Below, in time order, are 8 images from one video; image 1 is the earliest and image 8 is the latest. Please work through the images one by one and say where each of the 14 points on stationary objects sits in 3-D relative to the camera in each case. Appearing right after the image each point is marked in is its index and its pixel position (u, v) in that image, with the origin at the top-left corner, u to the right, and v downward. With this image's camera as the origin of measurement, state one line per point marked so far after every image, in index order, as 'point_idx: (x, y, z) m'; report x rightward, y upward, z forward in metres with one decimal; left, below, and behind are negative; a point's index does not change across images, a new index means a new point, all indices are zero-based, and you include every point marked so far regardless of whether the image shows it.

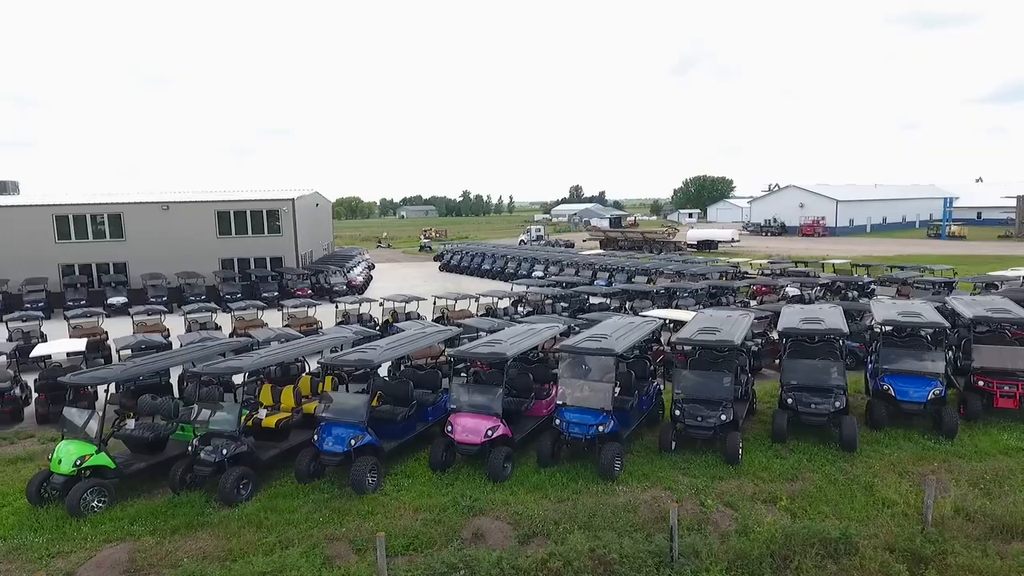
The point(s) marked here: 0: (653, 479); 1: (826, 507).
0: (+2.0, -2.8, +9.2) m
1: (+4.3, -3.0, +8.5) m
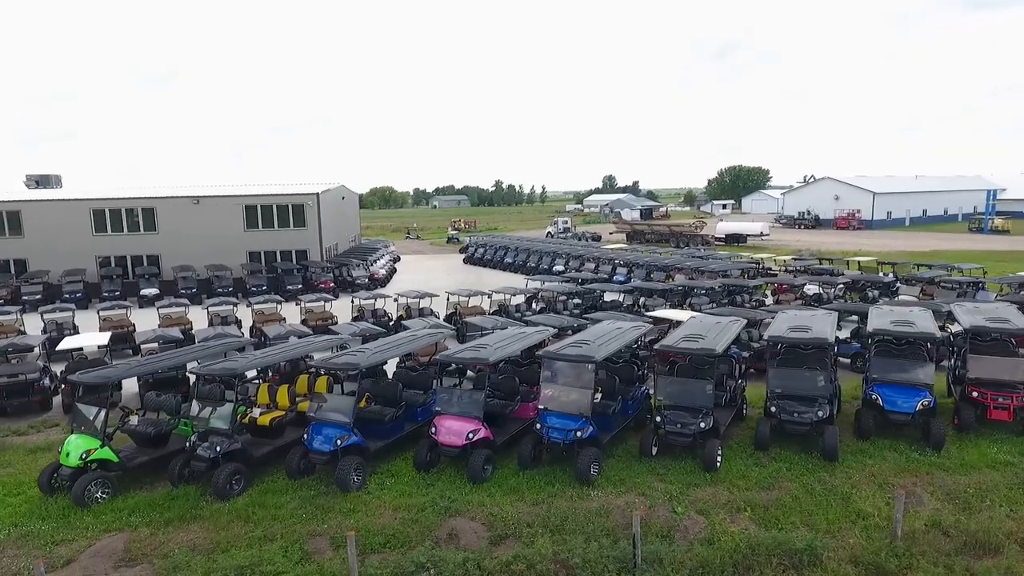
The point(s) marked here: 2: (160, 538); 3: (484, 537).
0: (+1.7, -2.9, +9.4) m
1: (+4.0, -3.1, +8.6) m
2: (-4.7, -3.3, +8.3) m
3: (-0.3, -3.3, +8.3) m
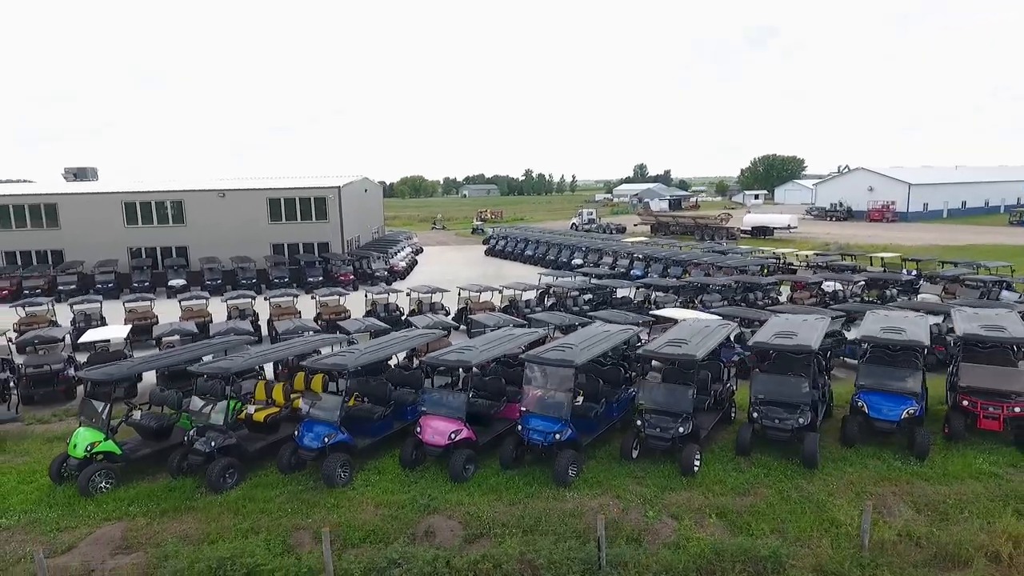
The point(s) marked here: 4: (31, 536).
0: (+1.4, -3.0, +9.6) m
1: (+3.6, -3.3, +8.7) m
2: (-5.0, -3.4, +8.8) m
3: (-0.7, -3.4, +8.6) m
4: (-6.6, -3.4, +8.6) m
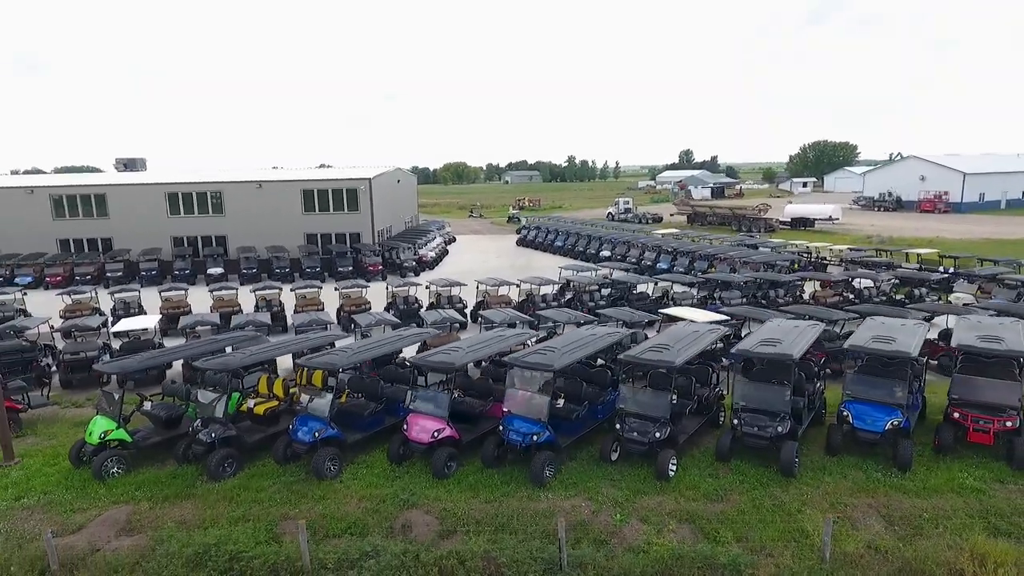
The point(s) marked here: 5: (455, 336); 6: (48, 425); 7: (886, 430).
0: (+1.1, -3.1, +9.9) m
1: (+3.2, -3.4, +8.8) m
2: (-5.4, -3.4, +9.5) m
3: (-1.1, -3.5, +9.1) m
4: (-7.0, -3.4, +9.5) m
5: (-1.6, -1.4, +17.9) m
6: (-9.7, -2.8, +13.0) m
7: (+6.1, -2.3, +10.2) m
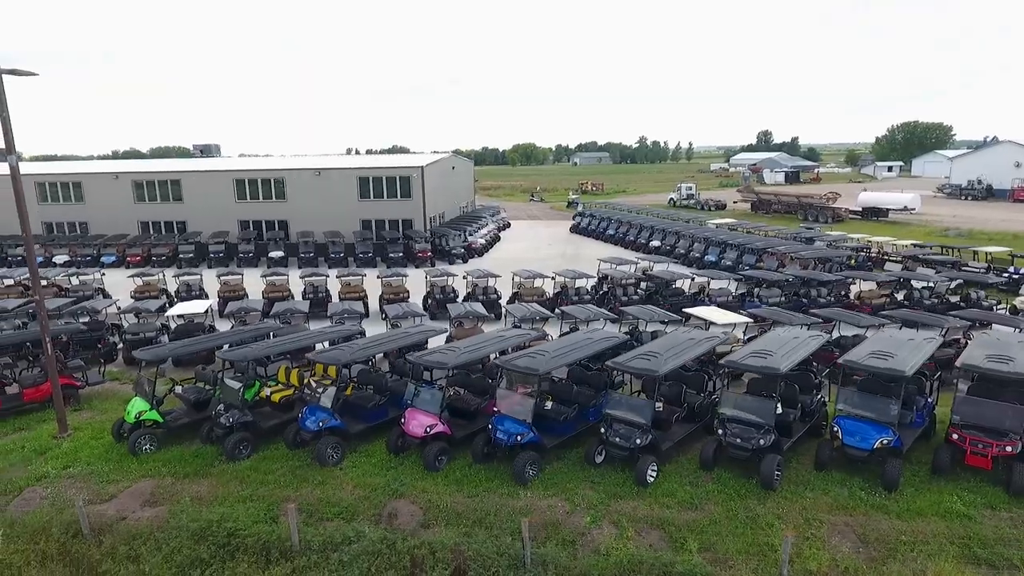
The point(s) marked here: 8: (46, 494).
0: (+0.8, -3.3, +10.3) m
1: (+2.8, -3.7, +9.0) m
2: (-5.7, -3.4, +10.6) m
3: (-1.5, -3.6, +9.7) m
4: (-7.3, -3.4, +10.7) m
5: (-1.0, -1.2, +18.5) m
6: (-9.5, -2.6, +14.6) m
7: (+5.8, -2.6, +10.0) m
8: (-7.9, -3.5, +10.6) m
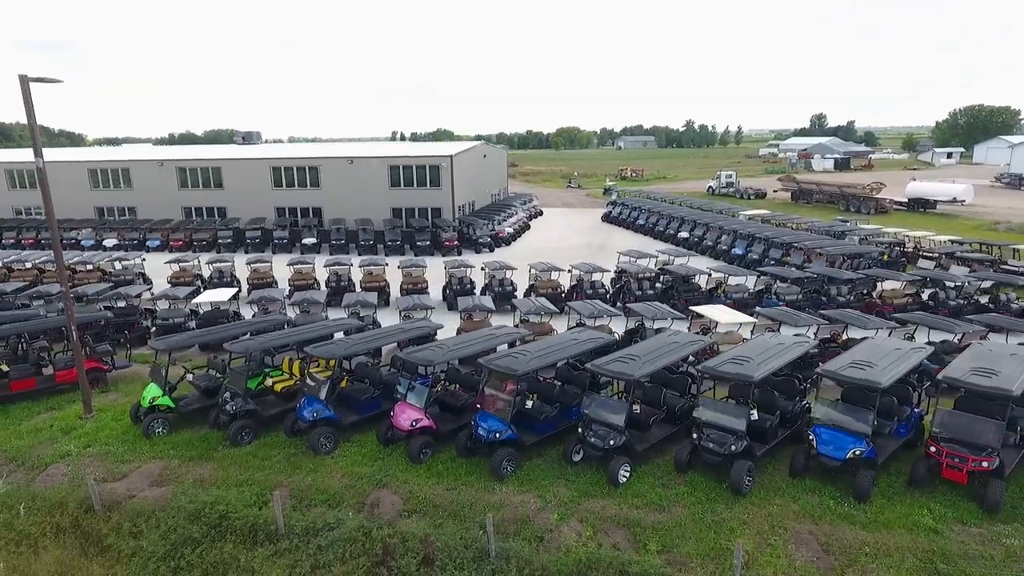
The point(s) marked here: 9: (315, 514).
0: (+0.4, -3.3, +10.7) m
1: (+2.3, -3.8, +9.3) m
2: (-6.0, -3.3, +11.5) m
3: (-1.9, -3.6, +10.3) m
4: (-7.6, -3.3, +11.7) m
5: (-0.8, -1.0, +19.0) m
6: (-9.6, -2.4, +15.6) m
7: (+5.4, -2.7, +10.1) m
8: (-8.2, -3.4, +11.6) m
9: (-3.2, -3.7, +10.1) m
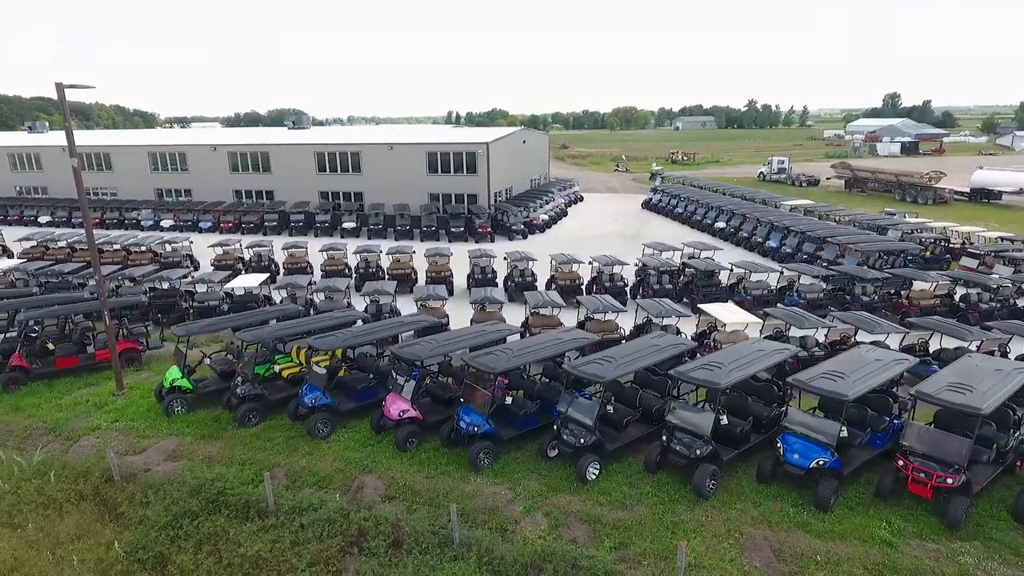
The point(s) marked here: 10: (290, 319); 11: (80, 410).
0: (-0.1, -3.4, +11.2) m
1: (+1.7, -3.9, +9.7) m
2: (-6.4, -3.2, +12.6) m
3: (-2.4, -3.6, +11.1) m
4: (-7.9, -3.1, +12.9) m
5: (-0.4, -0.8, +19.5) m
6: (-9.5, -2.0, +17.0) m
7: (+4.9, -2.9, +10.2) m
8: (-8.5, -3.2, +12.8) m
9: (-3.7, -3.6, +11.0) m
10: (-6.4, -0.9, +17.6) m
11: (-9.8, -2.8, +14.2) m
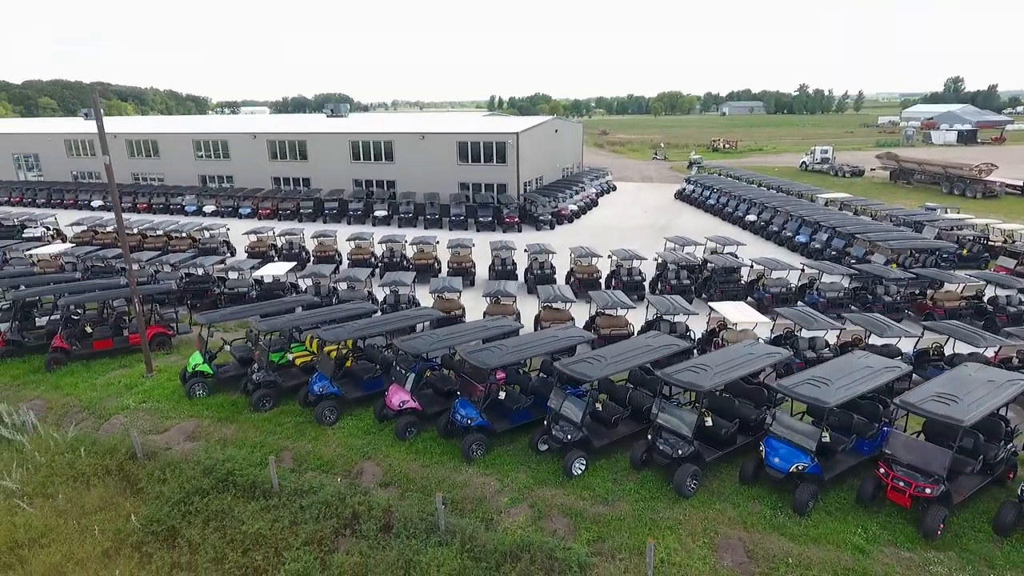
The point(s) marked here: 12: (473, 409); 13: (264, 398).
0: (-0.2, -3.4, +11.7) m
1: (+1.4, -4.0, +10.1) m
2: (-6.5, -3.0, +13.5) m
3: (-2.6, -3.6, +11.7) m
4: (-8.0, -2.9, +13.9) m
5: (0.0, -0.6, +20.0) m
6: (-9.3, -1.7, +18.0) m
7: (+4.7, -3.0, +10.4) m
8: (-8.6, -3.0, +13.9) m
9: (-3.9, -3.6, +11.7) m
10: (-6.1, -0.6, +18.4) m
11: (-9.7, -2.5, +15.2) m
12: (-0.7, -2.4, +12.2) m
13: (-5.5, -2.5, +14.0) m
